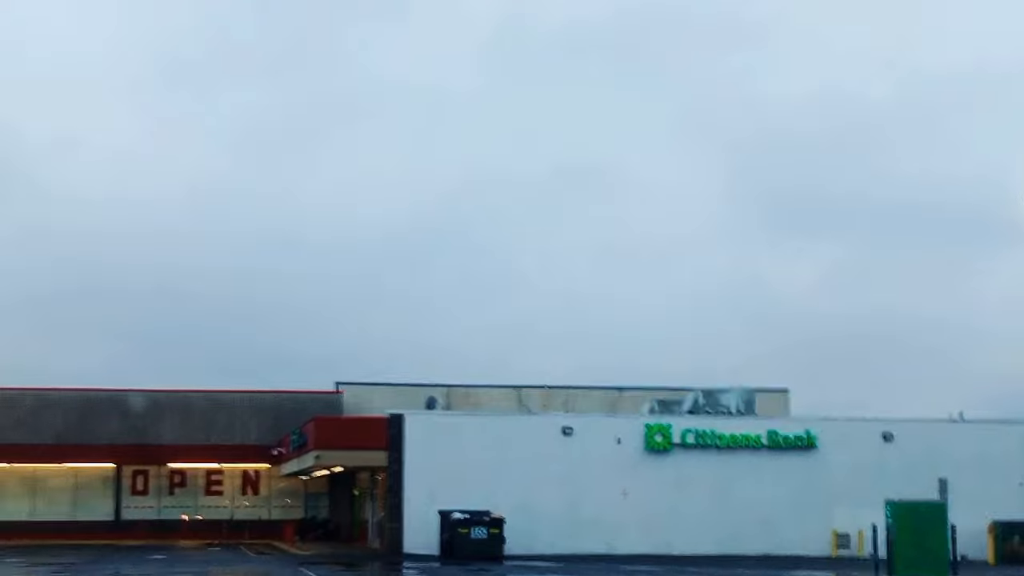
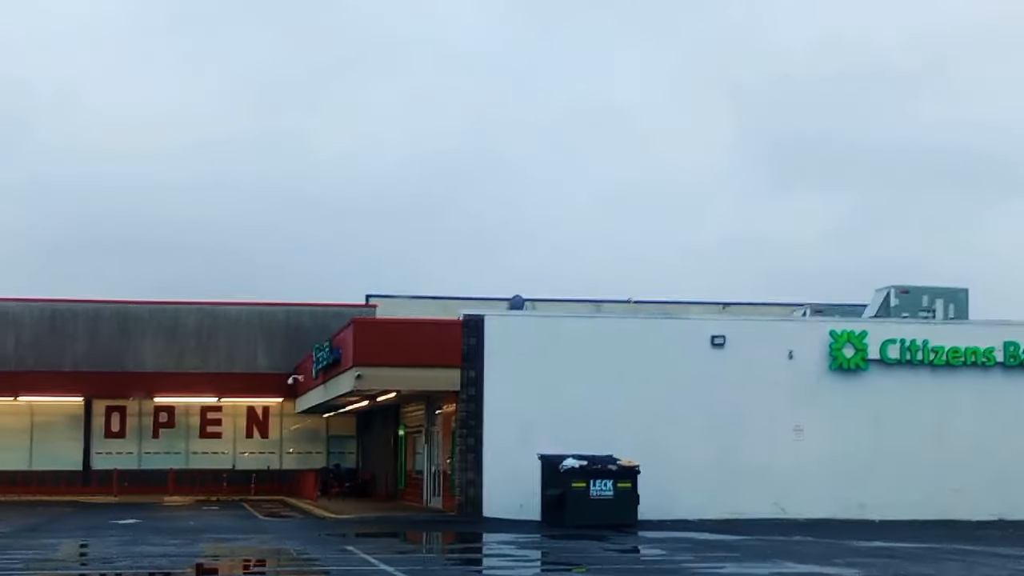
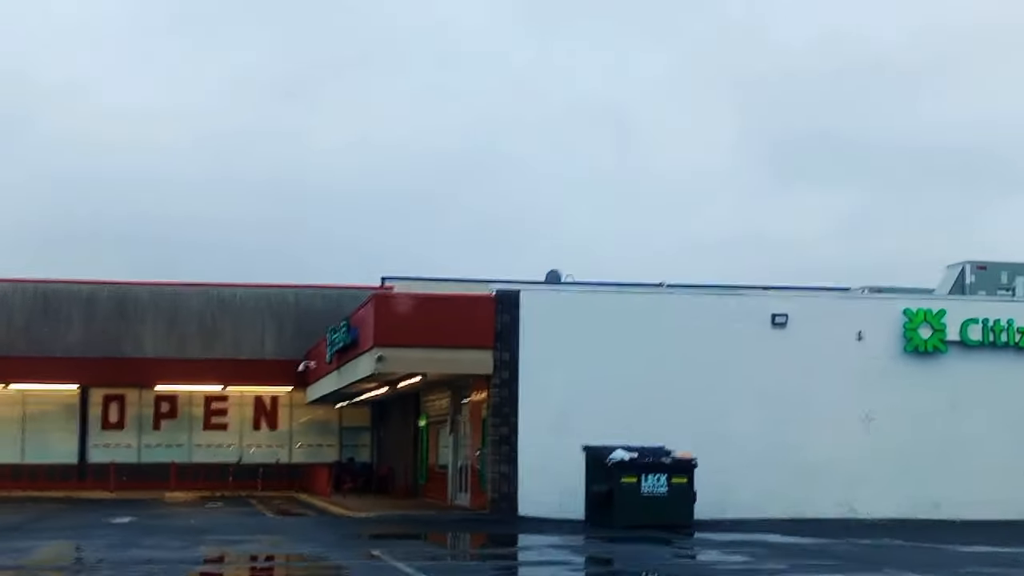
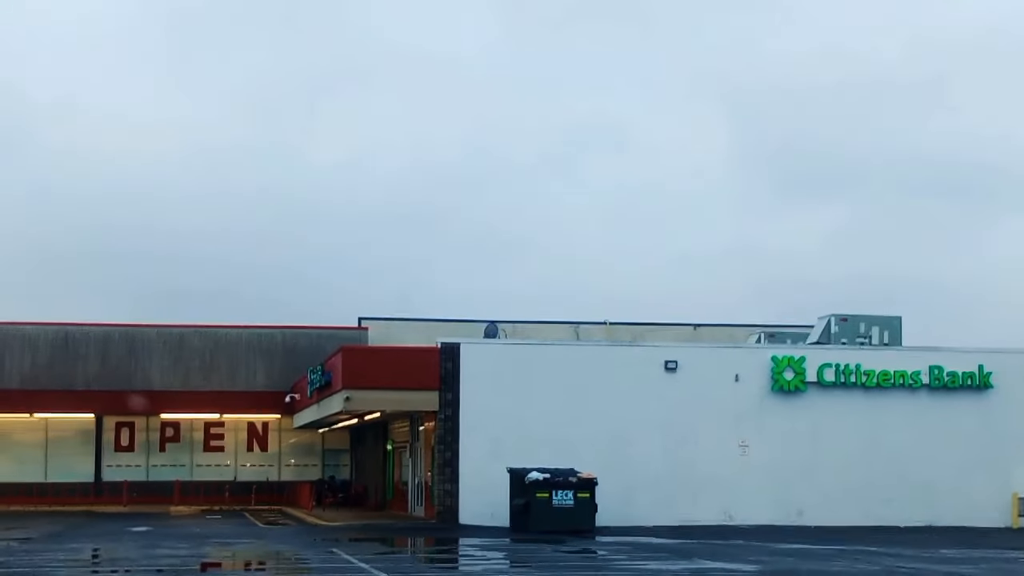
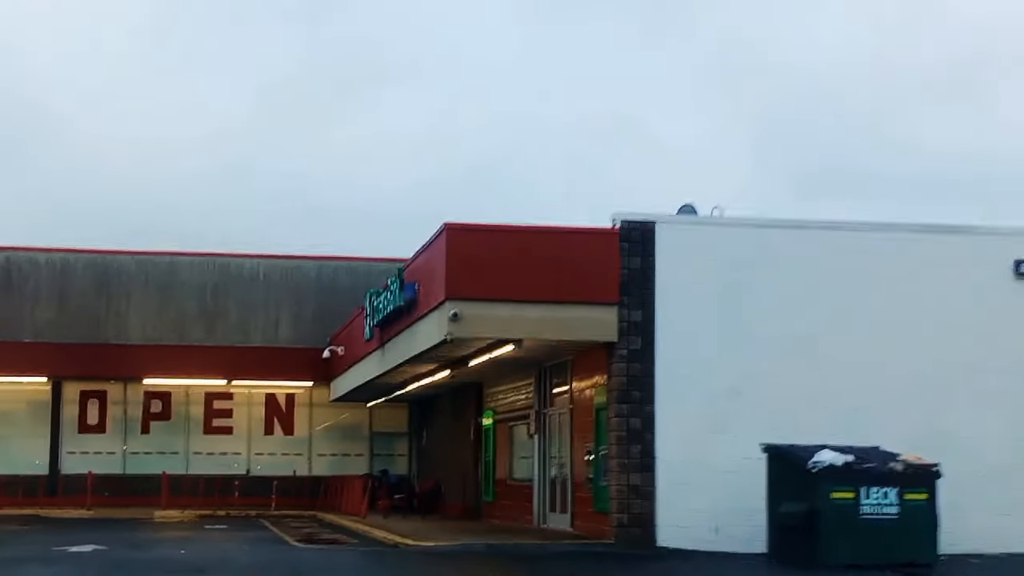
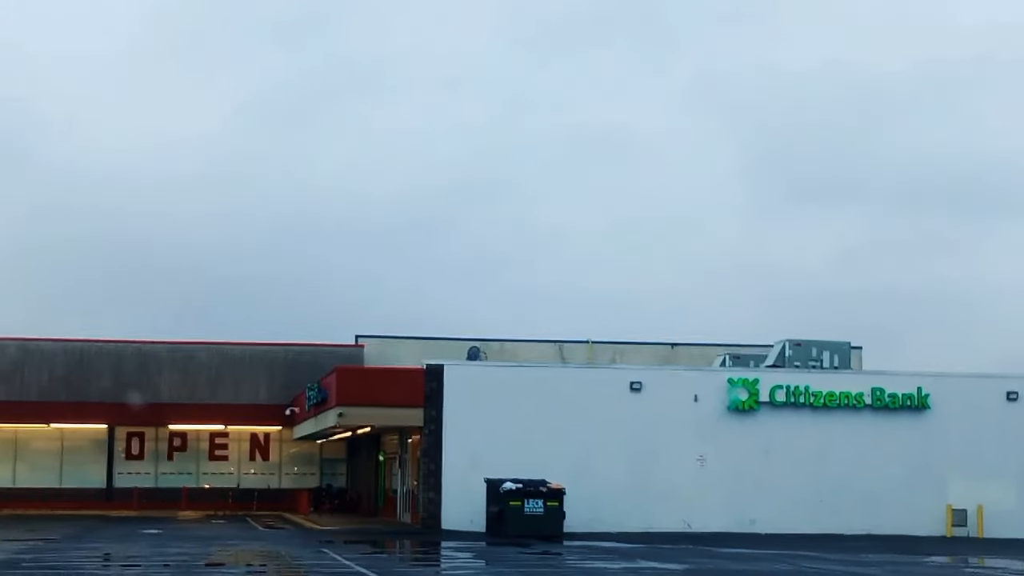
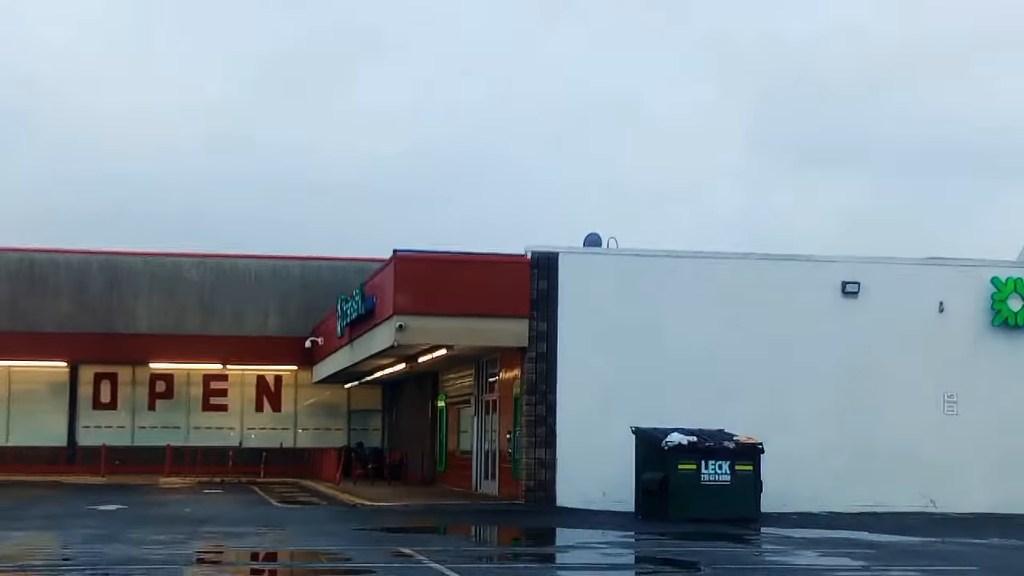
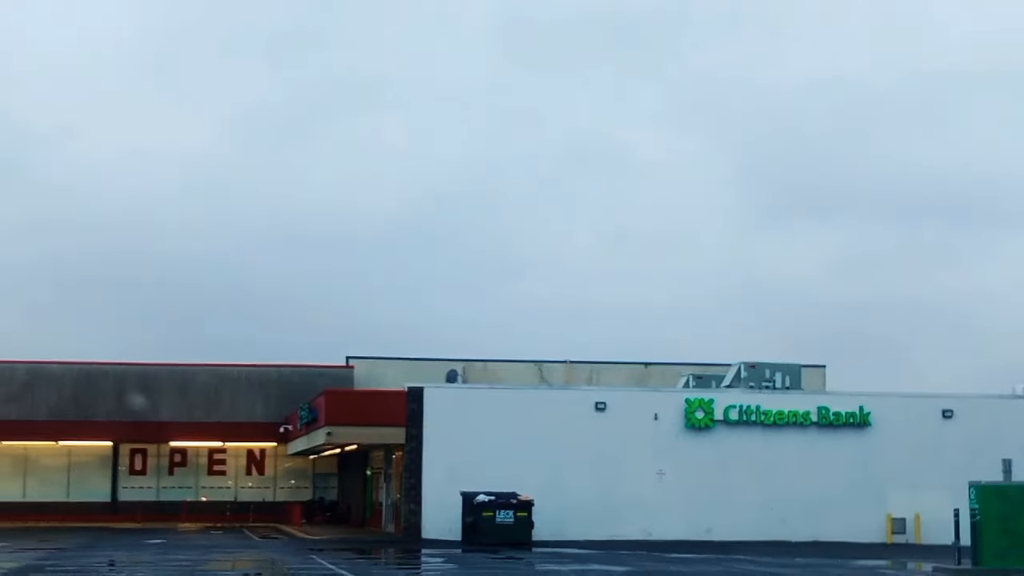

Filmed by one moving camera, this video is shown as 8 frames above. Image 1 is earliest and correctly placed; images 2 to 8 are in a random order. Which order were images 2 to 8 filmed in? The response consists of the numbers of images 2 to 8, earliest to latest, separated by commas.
8, 6, 4, 2, 3, 7, 5
